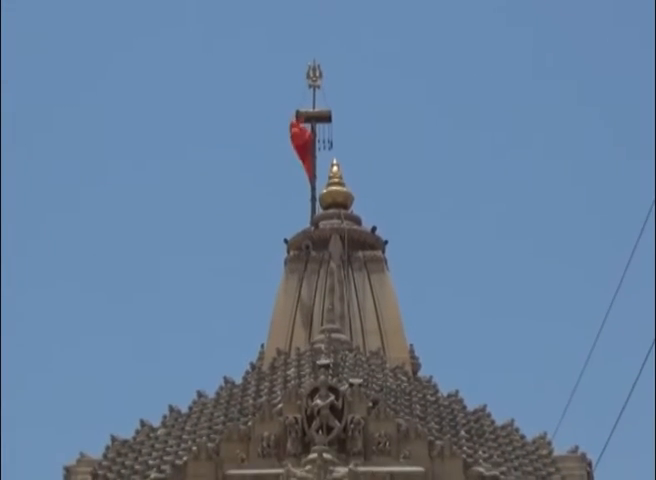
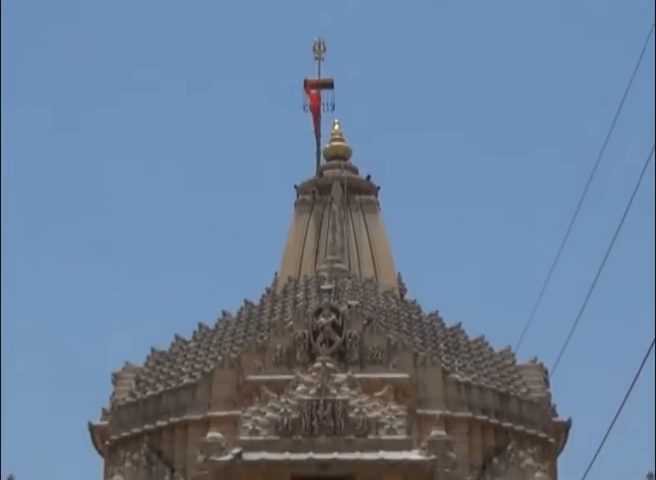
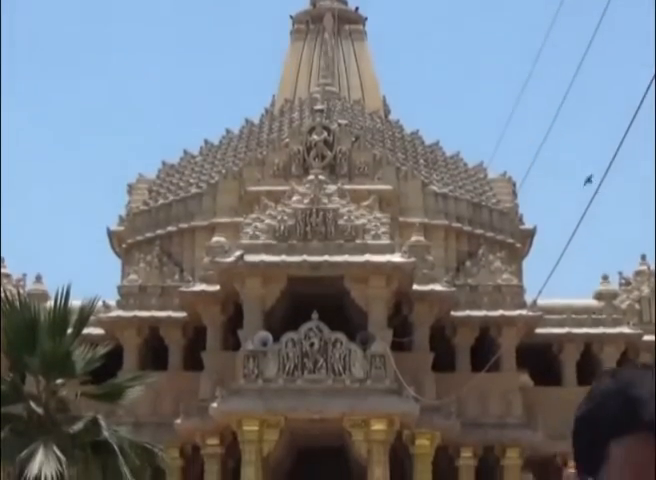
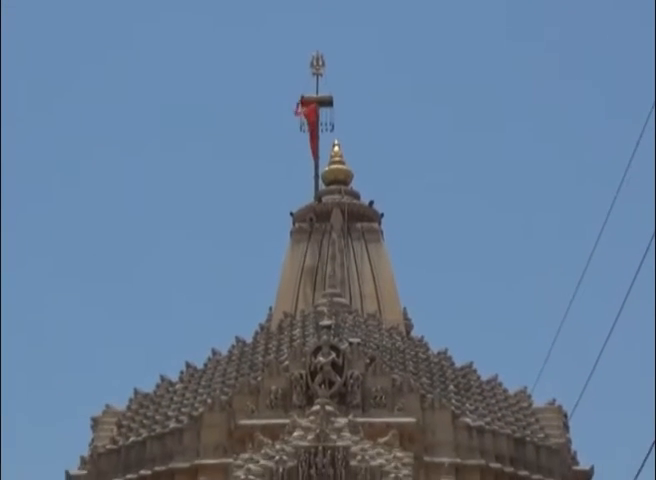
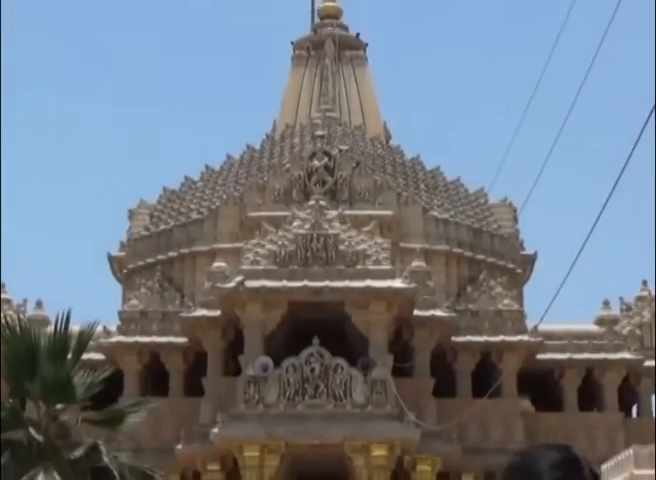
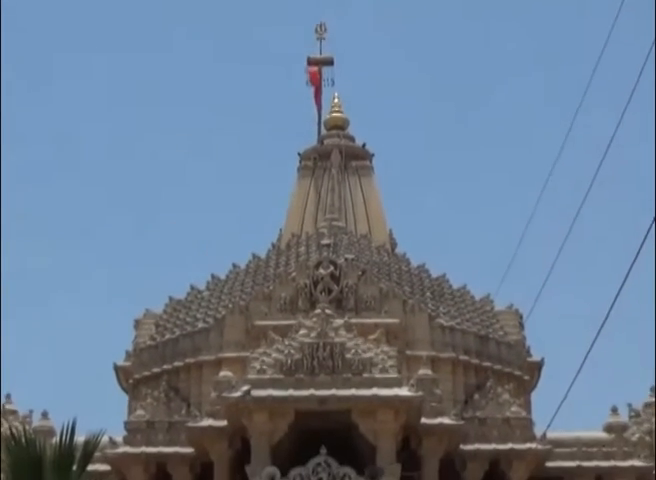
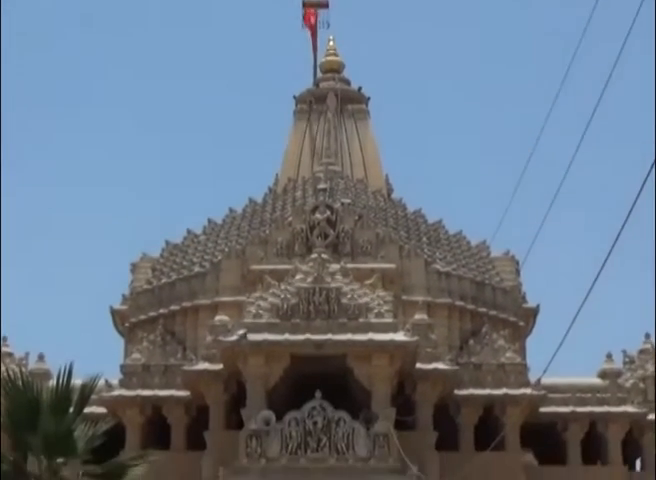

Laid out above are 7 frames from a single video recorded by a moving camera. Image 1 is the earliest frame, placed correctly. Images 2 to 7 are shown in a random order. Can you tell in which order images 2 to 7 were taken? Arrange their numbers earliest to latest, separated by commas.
4, 2, 6, 7, 5, 3
